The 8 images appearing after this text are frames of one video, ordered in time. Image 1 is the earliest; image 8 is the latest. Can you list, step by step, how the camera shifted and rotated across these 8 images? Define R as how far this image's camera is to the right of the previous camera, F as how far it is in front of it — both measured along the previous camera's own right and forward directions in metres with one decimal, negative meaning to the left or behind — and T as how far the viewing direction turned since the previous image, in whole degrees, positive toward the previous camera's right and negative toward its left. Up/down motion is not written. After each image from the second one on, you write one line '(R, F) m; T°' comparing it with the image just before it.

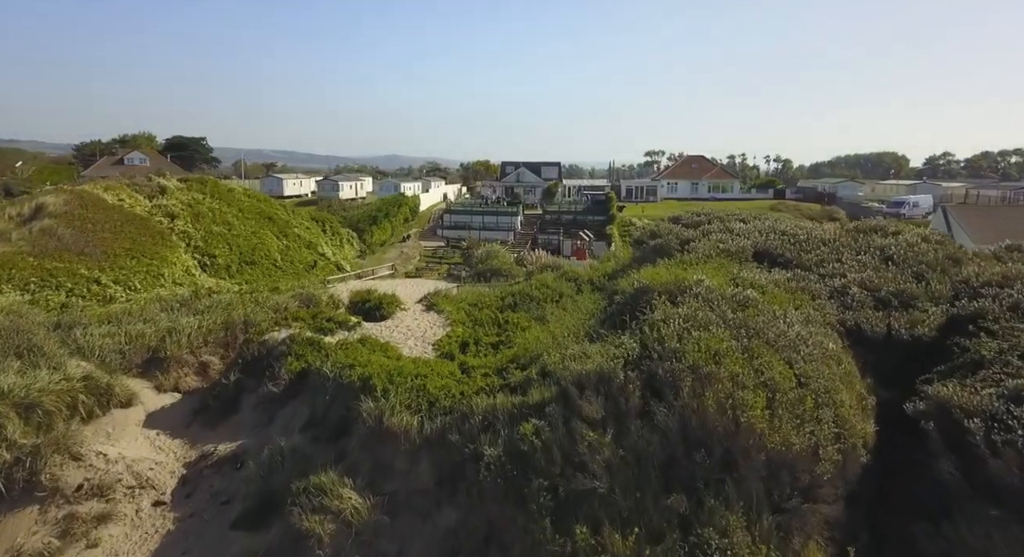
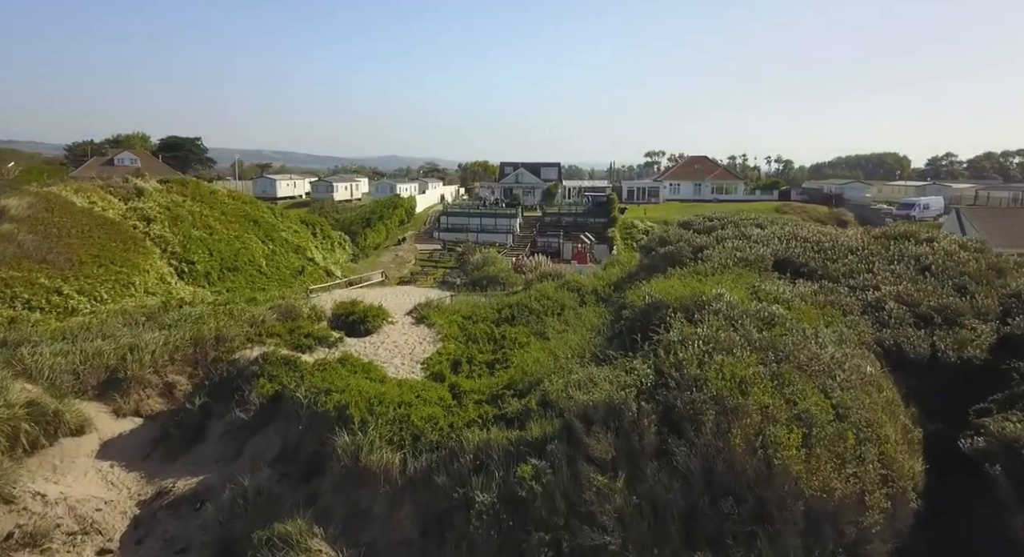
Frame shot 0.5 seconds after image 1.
(+0.1, +1.5) m; 0°
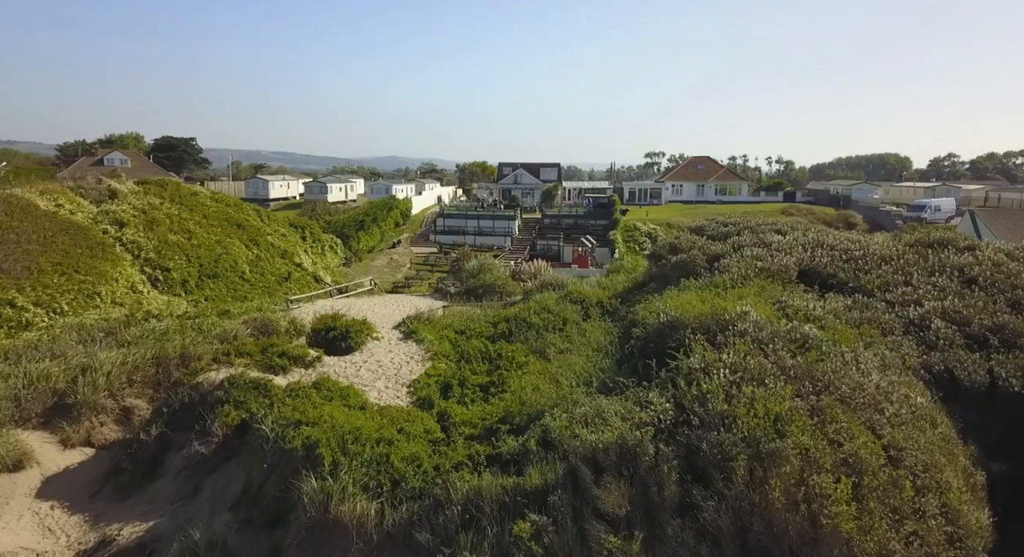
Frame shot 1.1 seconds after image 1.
(+0.1, +1.5) m; 0°
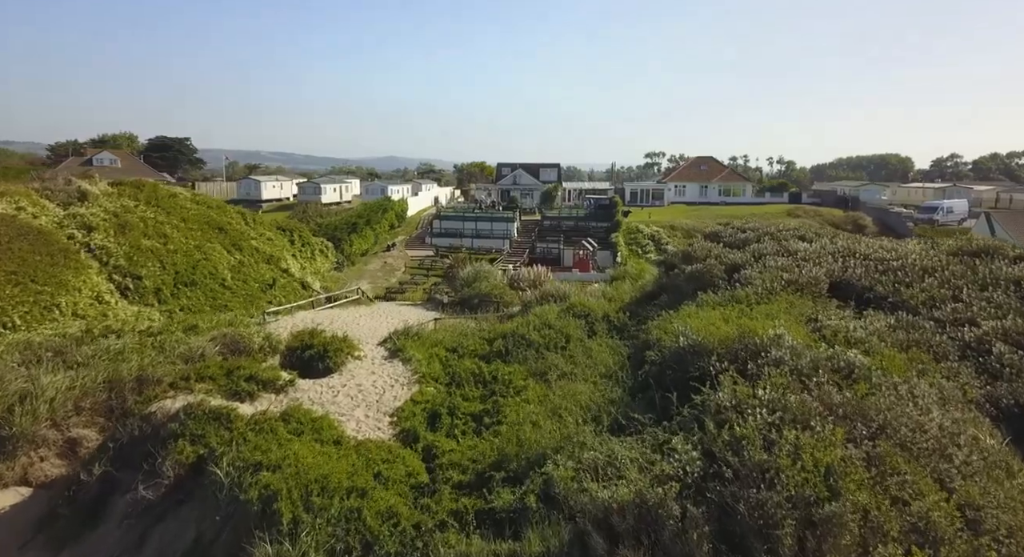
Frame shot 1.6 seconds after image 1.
(0.0, +1.5) m; 0°
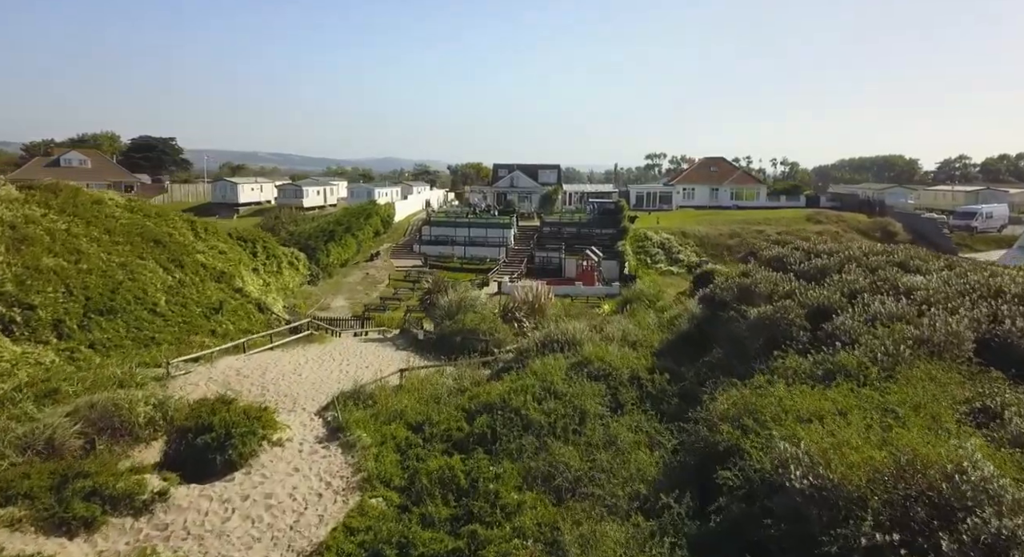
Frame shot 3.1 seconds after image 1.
(+0.1, +4.2) m; 0°
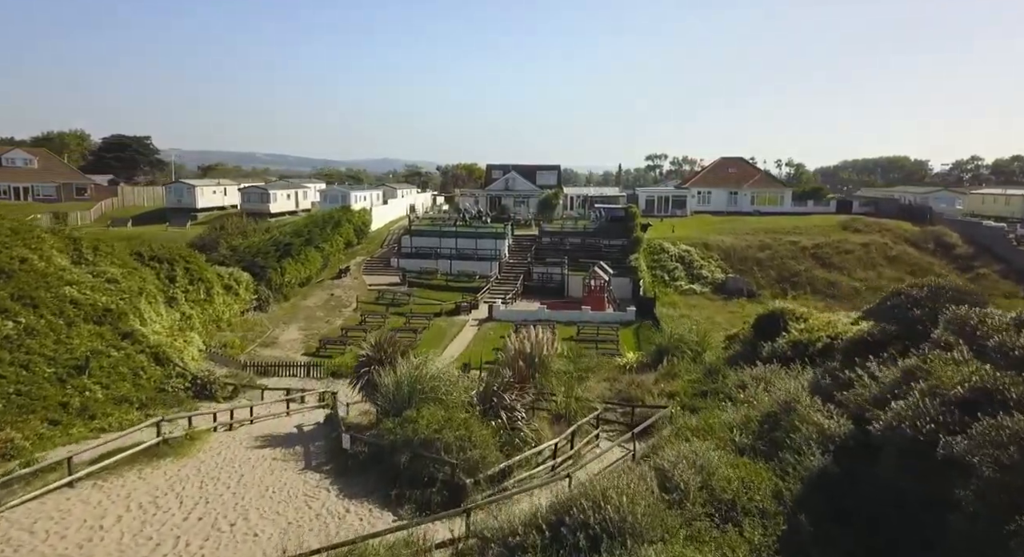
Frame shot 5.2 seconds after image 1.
(+0.2, +6.3) m; 0°
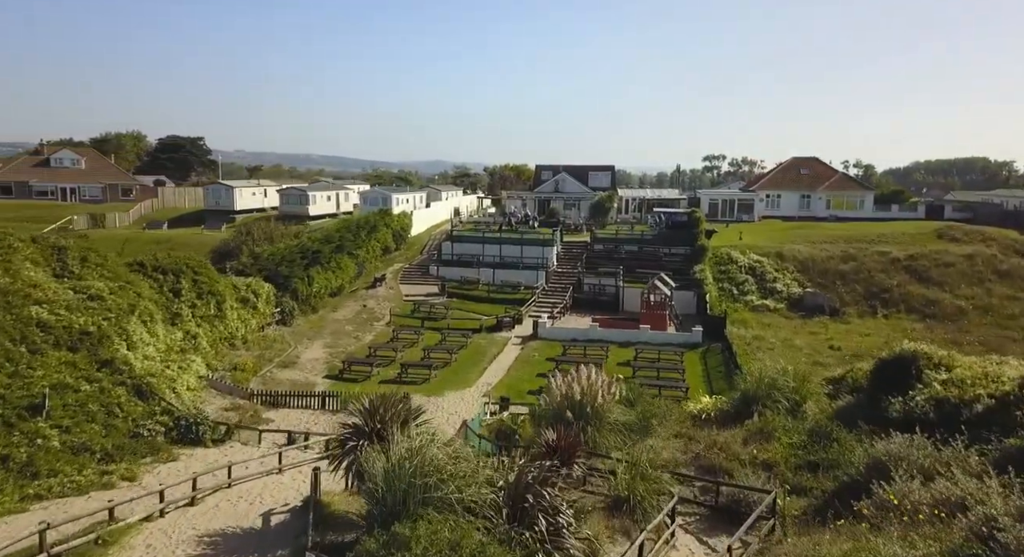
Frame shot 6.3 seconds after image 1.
(0.0, +3.3) m; -5°
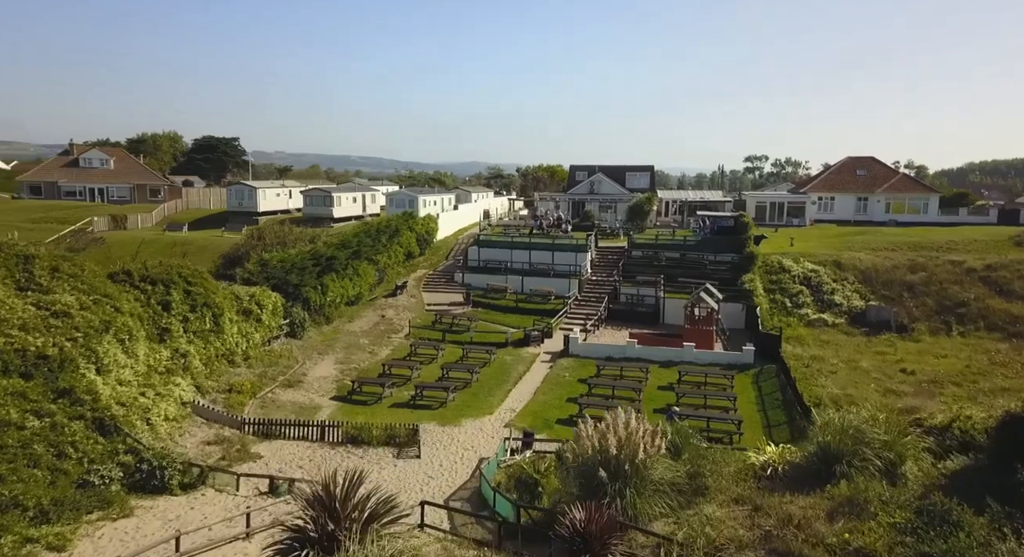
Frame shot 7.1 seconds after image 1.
(+0.2, +2.5) m; -3°
